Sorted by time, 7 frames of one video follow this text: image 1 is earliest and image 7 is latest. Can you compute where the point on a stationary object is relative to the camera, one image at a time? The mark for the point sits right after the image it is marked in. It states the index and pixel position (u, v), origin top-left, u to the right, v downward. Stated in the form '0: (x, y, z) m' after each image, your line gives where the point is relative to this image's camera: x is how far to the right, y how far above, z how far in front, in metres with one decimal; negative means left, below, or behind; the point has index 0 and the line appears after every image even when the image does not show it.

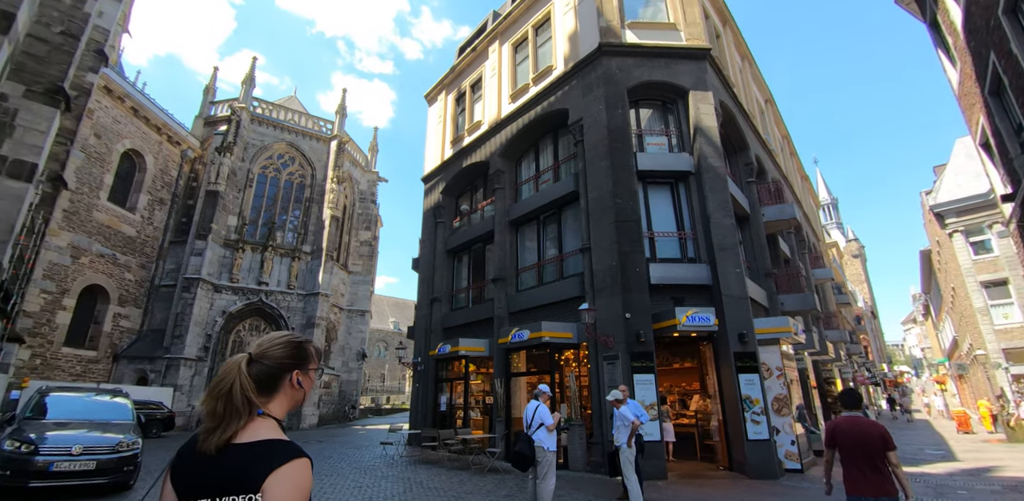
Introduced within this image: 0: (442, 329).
0: (-2.1, -2.3, +14.5) m
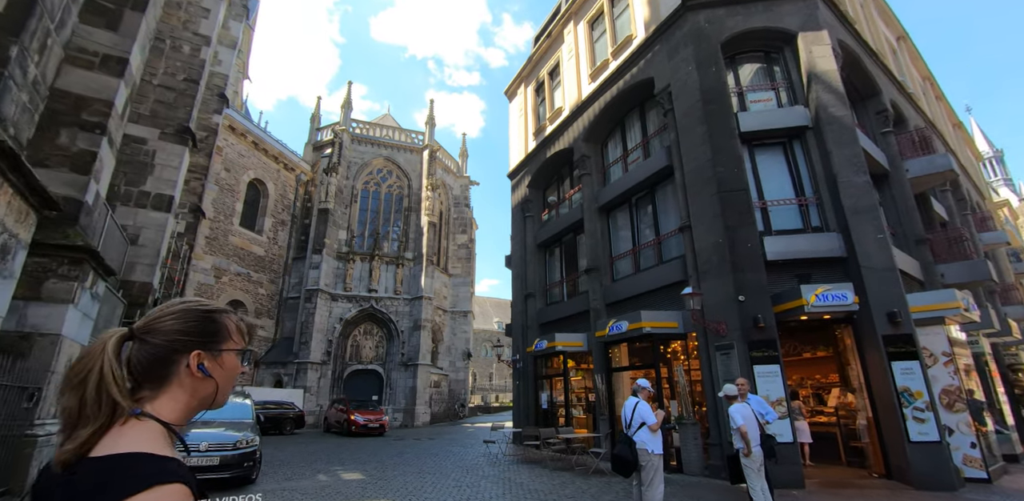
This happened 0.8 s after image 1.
0: (+0.8, -2.2, +14.2) m
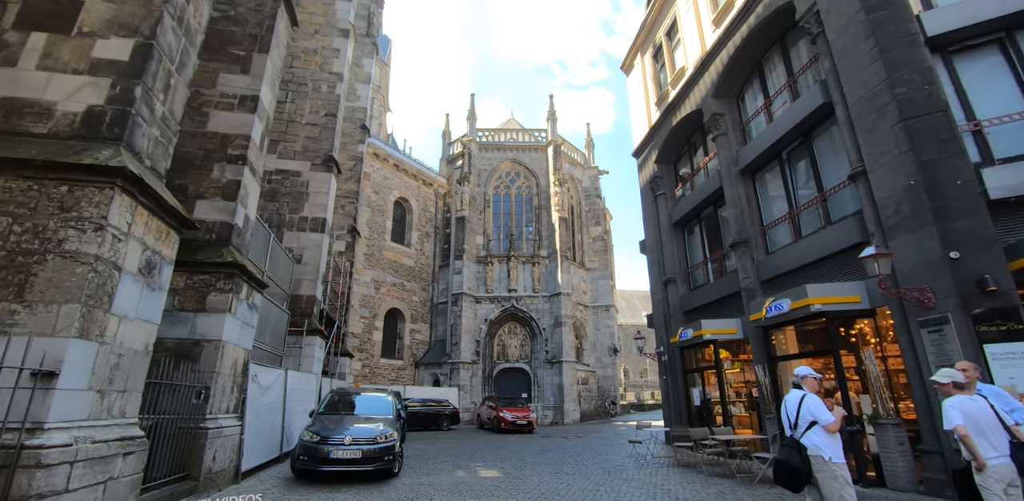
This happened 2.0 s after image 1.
0: (+4.5, -1.6, +12.7) m
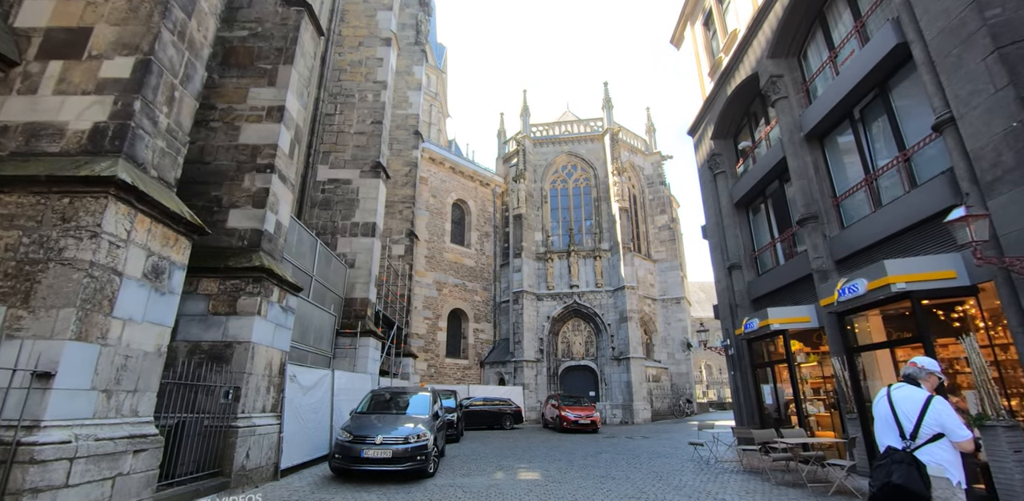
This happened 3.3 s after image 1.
0: (+5.6, -1.2, +11.5) m
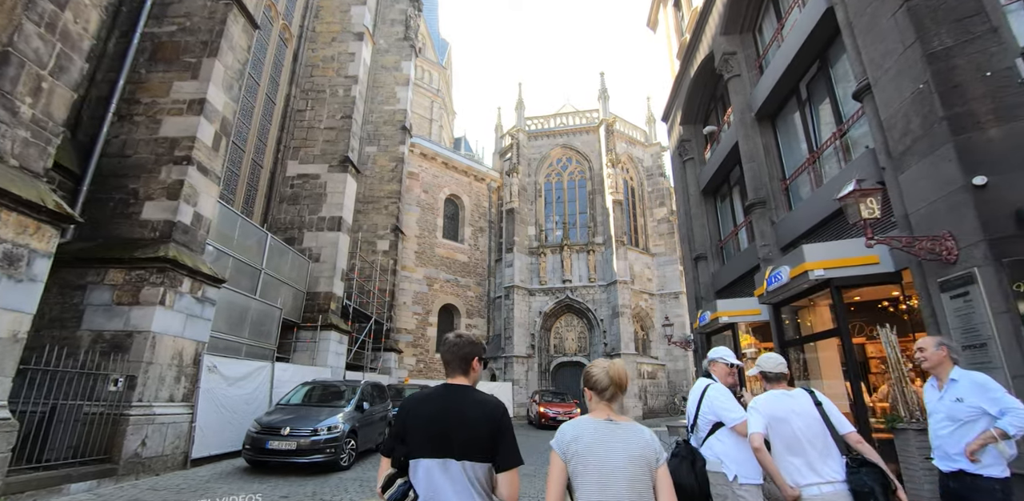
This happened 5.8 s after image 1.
0: (+4.5, -1.0, +10.8) m
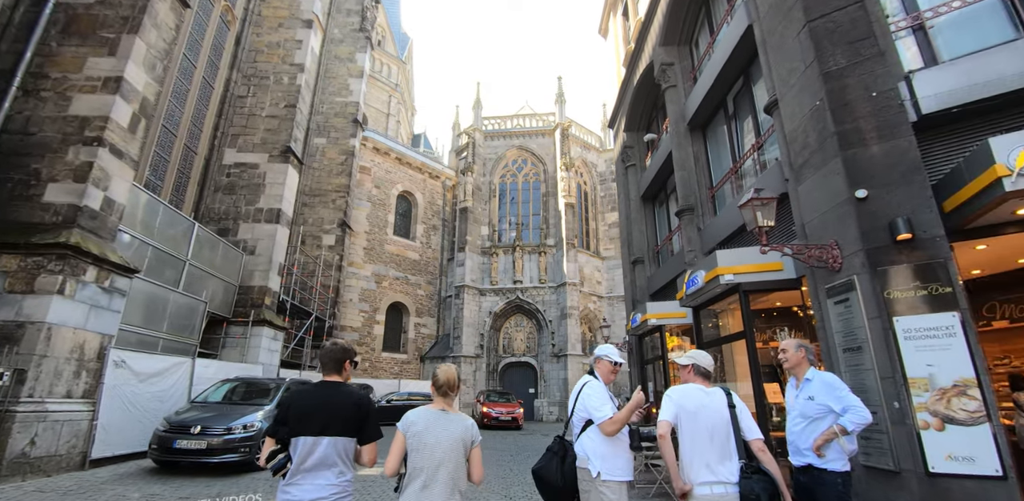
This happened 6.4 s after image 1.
0: (+3.1, -1.1, +11.1) m
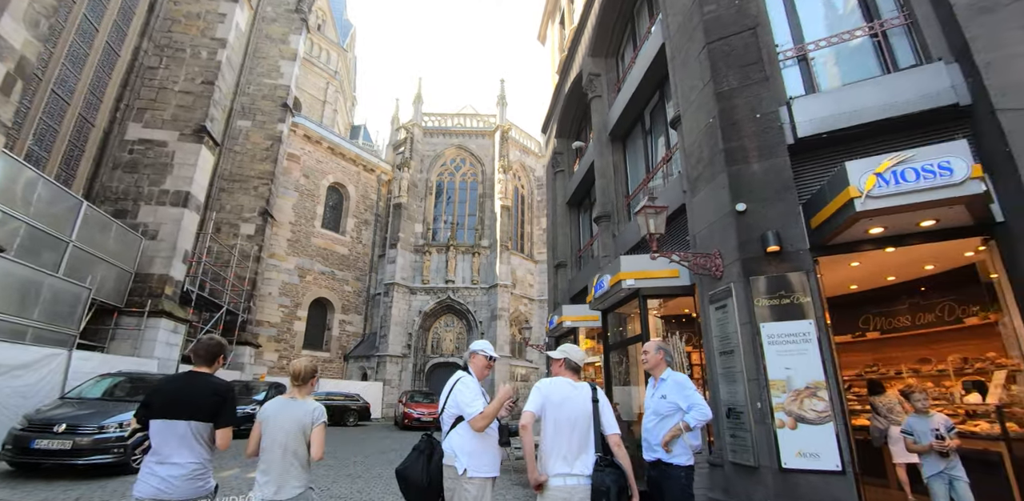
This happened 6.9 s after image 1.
0: (+1.3, -1.2, +11.3) m
